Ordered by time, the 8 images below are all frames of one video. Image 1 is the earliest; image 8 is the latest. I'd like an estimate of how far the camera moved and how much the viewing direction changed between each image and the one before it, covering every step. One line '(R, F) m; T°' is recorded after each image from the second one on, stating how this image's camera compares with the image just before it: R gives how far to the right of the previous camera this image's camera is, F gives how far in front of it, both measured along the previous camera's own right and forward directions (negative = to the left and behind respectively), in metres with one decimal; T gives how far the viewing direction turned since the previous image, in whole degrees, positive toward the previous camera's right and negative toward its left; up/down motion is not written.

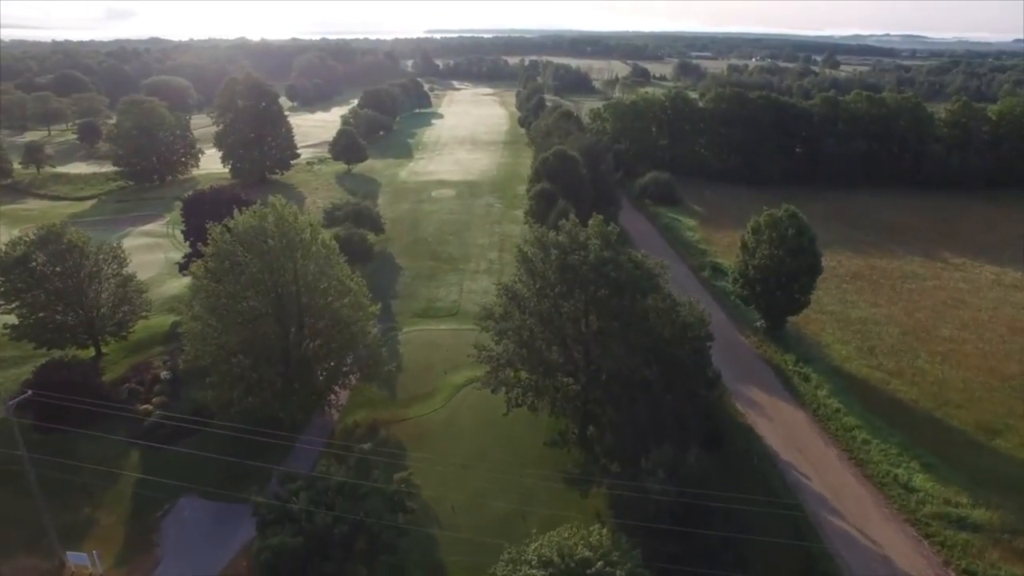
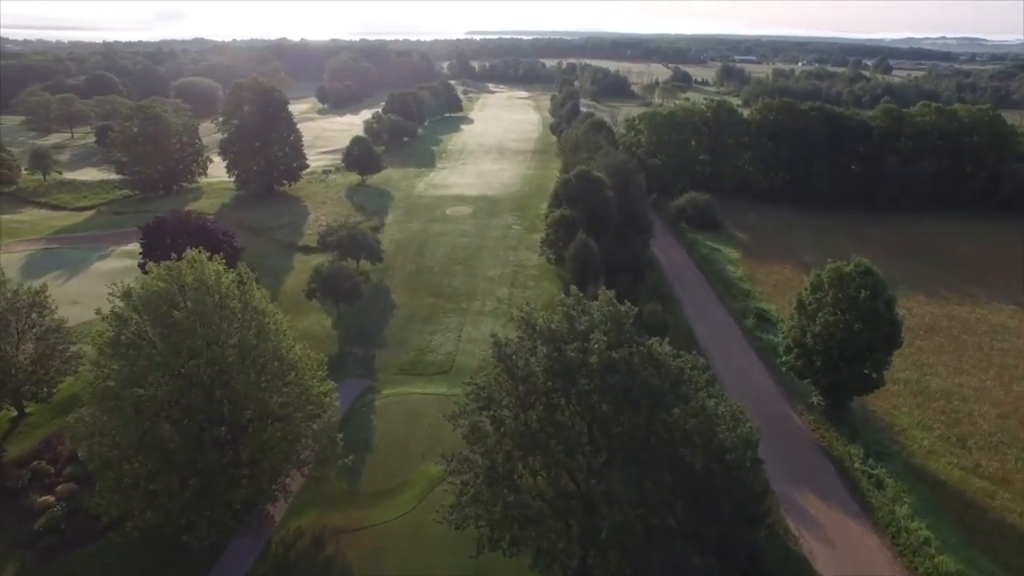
(+1.7, +7.0) m; -3°
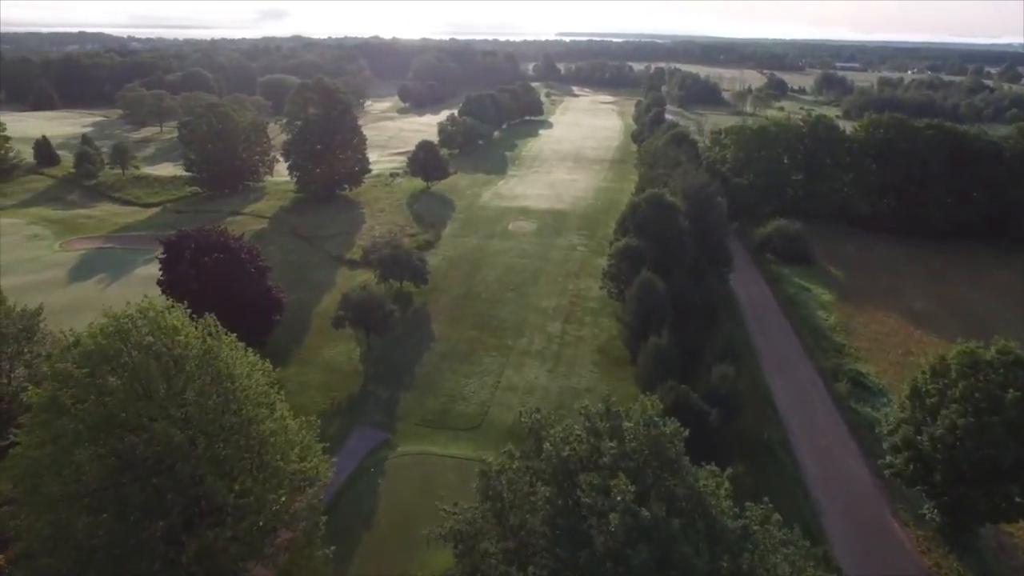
(+1.4, +5.2) m; -7°
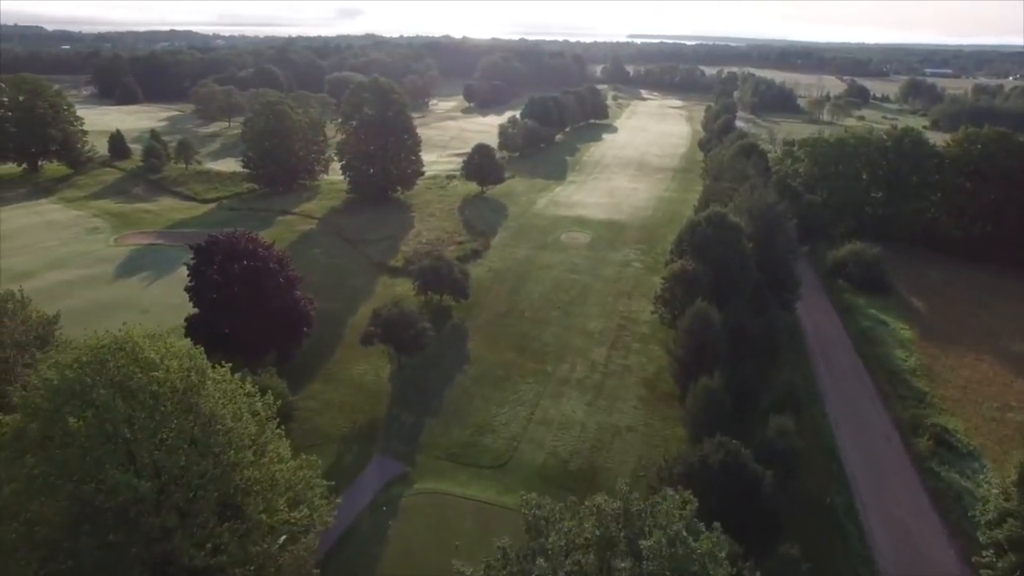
(+1.0, +2.8) m; -5°
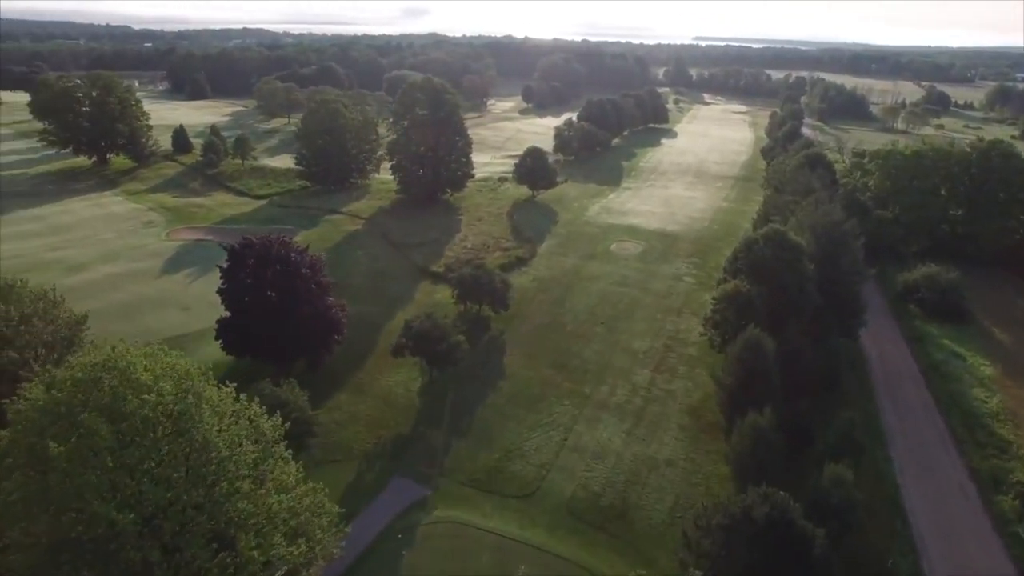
(+0.7, +1.8) m; -5°
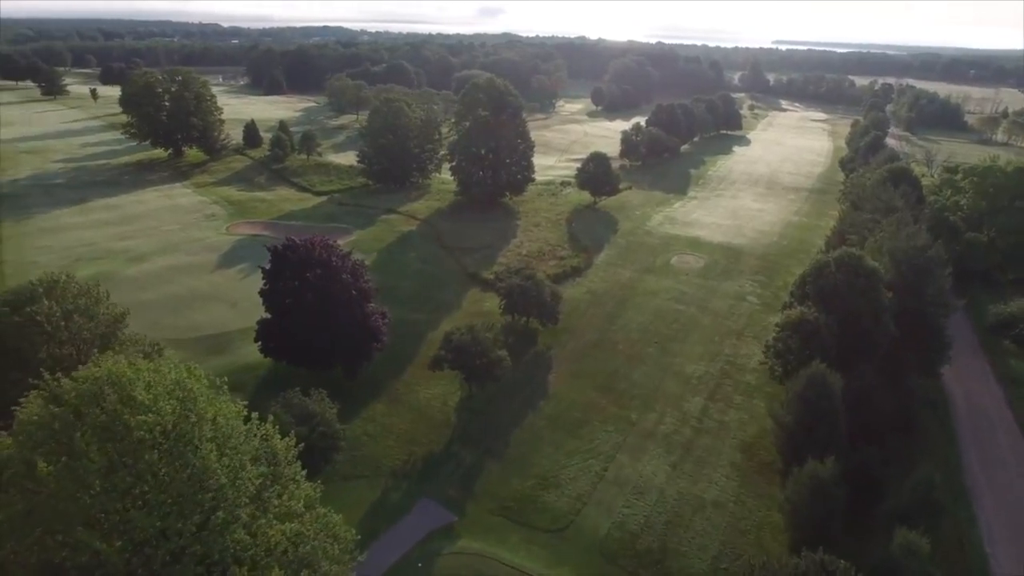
(+0.8, +1.7) m; -5°
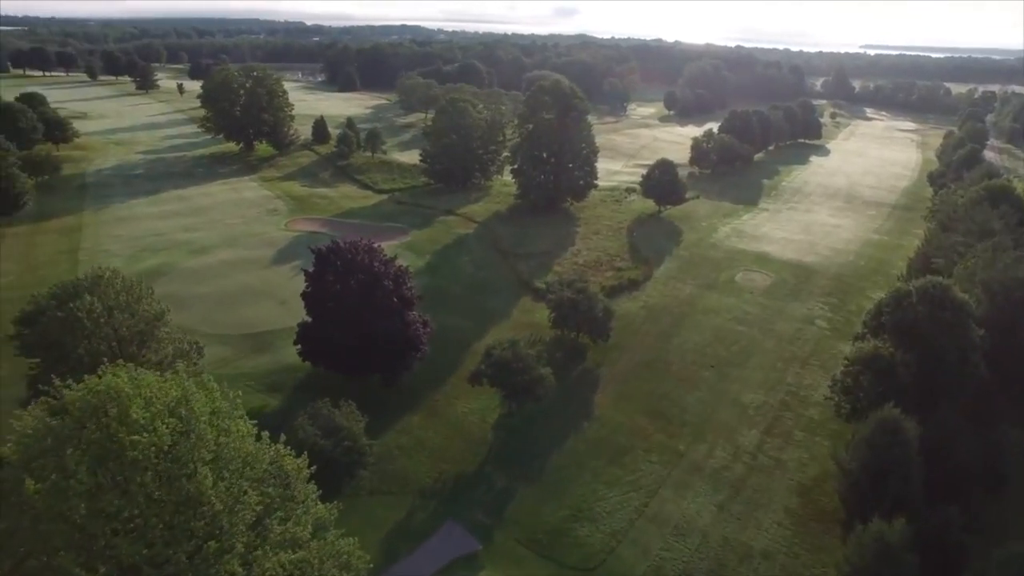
(+0.8, +1.6) m; -5°
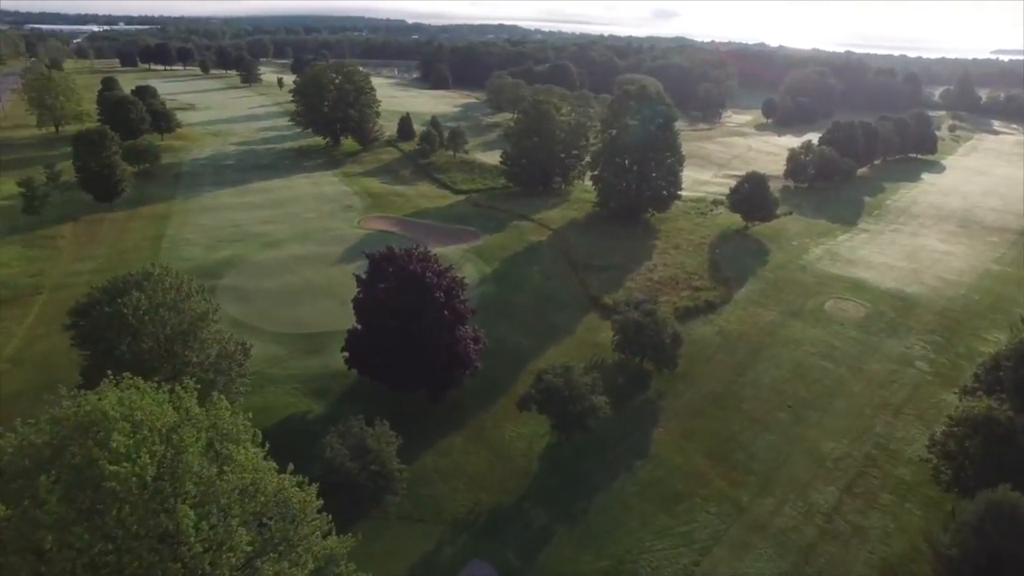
(+1.1, +2.1) m; -7°
